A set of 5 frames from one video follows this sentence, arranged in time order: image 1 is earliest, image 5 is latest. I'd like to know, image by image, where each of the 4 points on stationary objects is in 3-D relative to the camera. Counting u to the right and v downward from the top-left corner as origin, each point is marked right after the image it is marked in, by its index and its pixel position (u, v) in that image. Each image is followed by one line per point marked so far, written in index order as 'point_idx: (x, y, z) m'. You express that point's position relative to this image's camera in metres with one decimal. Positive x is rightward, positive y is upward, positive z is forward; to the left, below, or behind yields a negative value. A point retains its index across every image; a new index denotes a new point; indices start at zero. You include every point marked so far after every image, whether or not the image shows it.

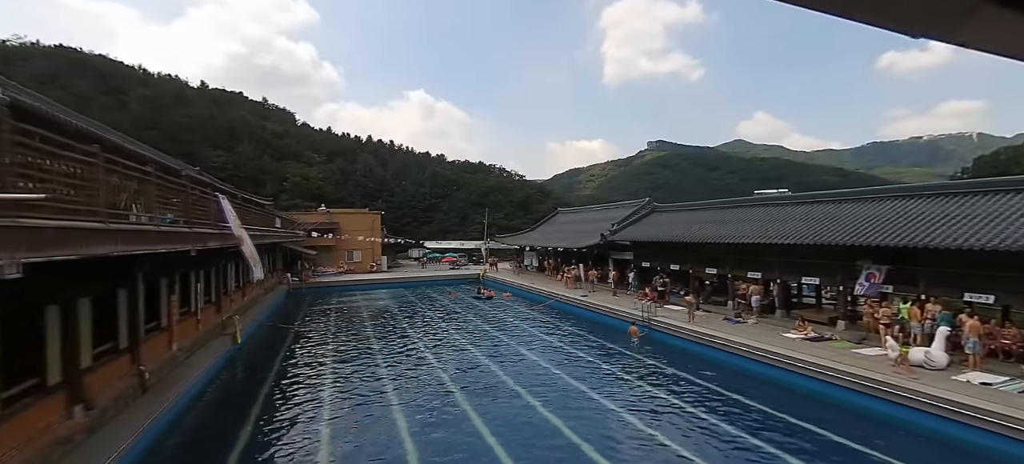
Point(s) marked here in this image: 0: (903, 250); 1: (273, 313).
0: (+9.5, -0.5, +10.3) m
1: (-11.3, -3.8, +19.5) m
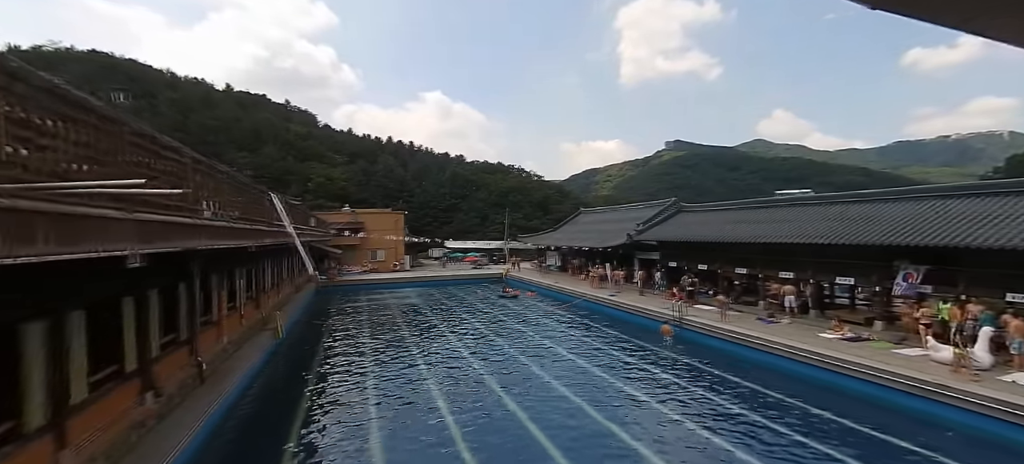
0: (+10.5, -0.5, +10.2) m
1: (-10.0, -3.7, +20.2) m
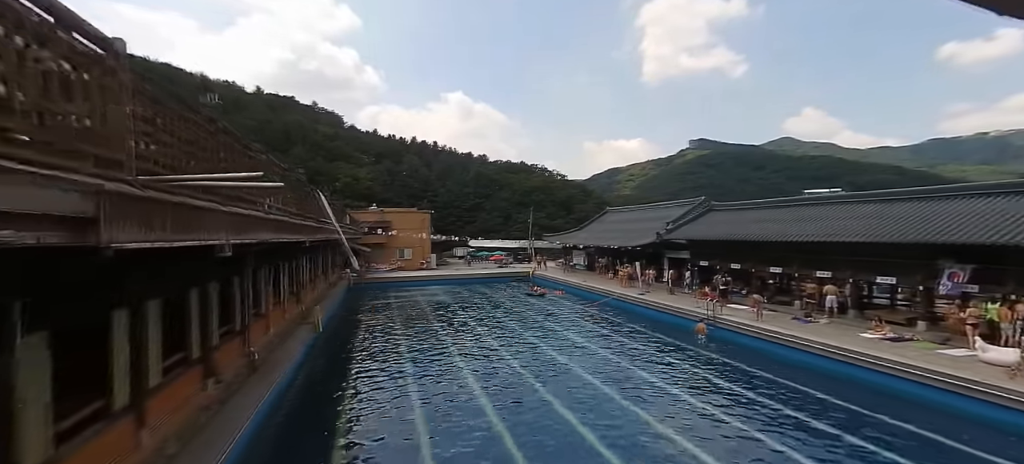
0: (+11.4, -0.4, +10.0) m
1: (-8.6, -3.6, +20.9) m
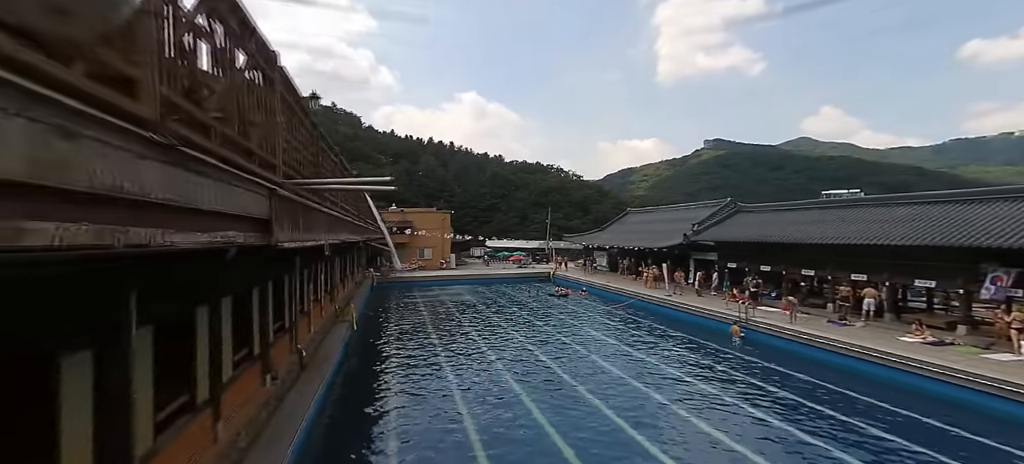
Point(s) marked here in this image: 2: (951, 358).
0: (+12.4, -0.5, +9.9) m
1: (-7.3, -3.6, +21.3) m
2: (+10.3, -3.0, +9.8) m
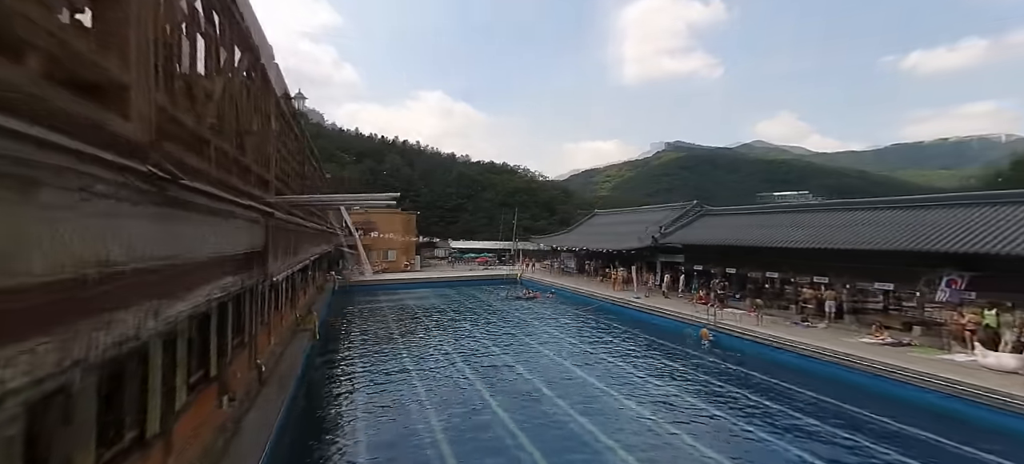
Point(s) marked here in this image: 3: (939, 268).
0: (+11.7, -0.6, +10.3) m
1: (-8.8, -3.8, +20.3) m
2: (+9.6, -3.1, +10.1) m
3: (+11.4, -1.0, +11.3) m
